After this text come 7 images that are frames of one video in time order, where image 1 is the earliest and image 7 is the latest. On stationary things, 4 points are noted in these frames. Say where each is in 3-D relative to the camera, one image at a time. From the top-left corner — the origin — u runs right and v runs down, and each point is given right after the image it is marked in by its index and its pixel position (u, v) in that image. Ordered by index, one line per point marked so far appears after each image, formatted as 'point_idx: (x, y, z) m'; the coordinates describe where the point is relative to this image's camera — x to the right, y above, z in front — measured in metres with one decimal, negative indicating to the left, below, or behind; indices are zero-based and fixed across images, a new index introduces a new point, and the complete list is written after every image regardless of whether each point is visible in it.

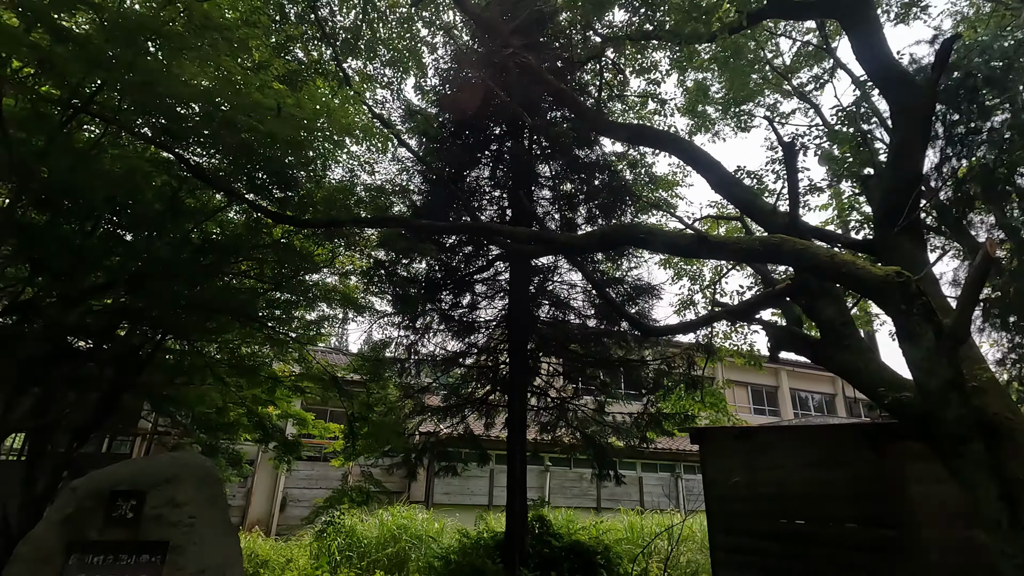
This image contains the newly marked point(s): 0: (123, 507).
0: (-2.1, -1.2, +2.9) m
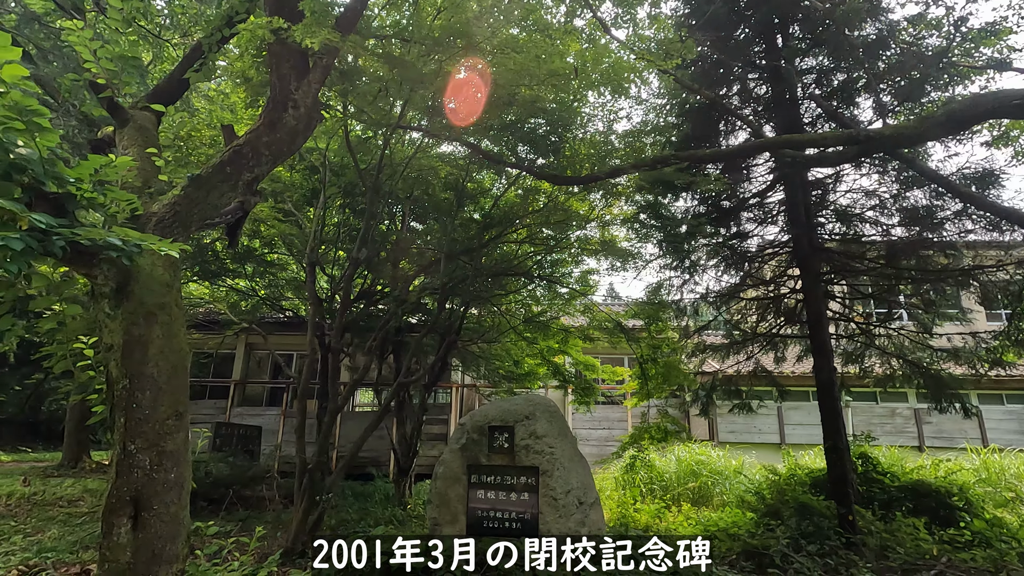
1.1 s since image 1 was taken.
0: (-0.1, -1.0, +3.5) m
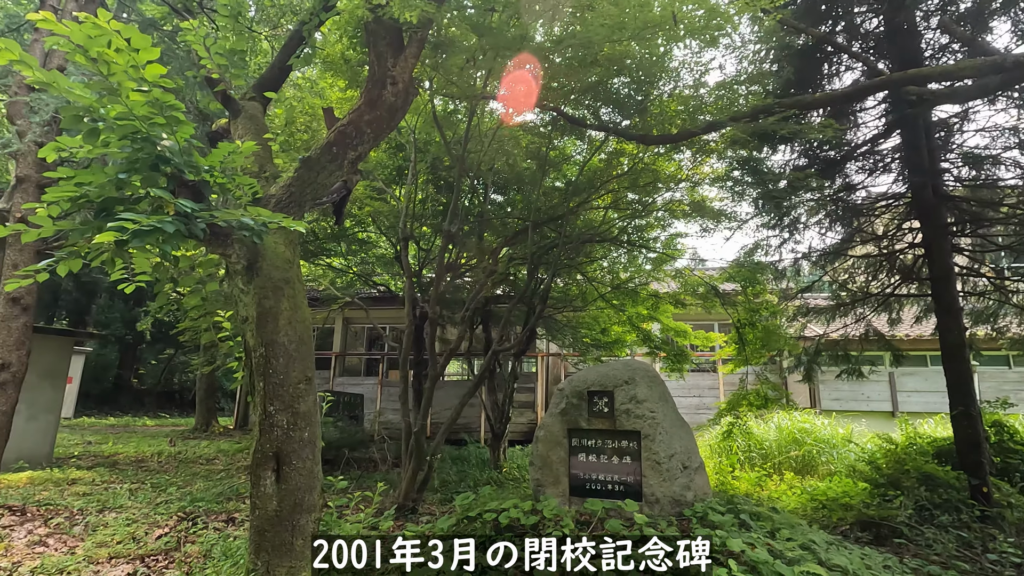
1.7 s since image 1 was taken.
0: (+0.6, -0.8, +3.6) m
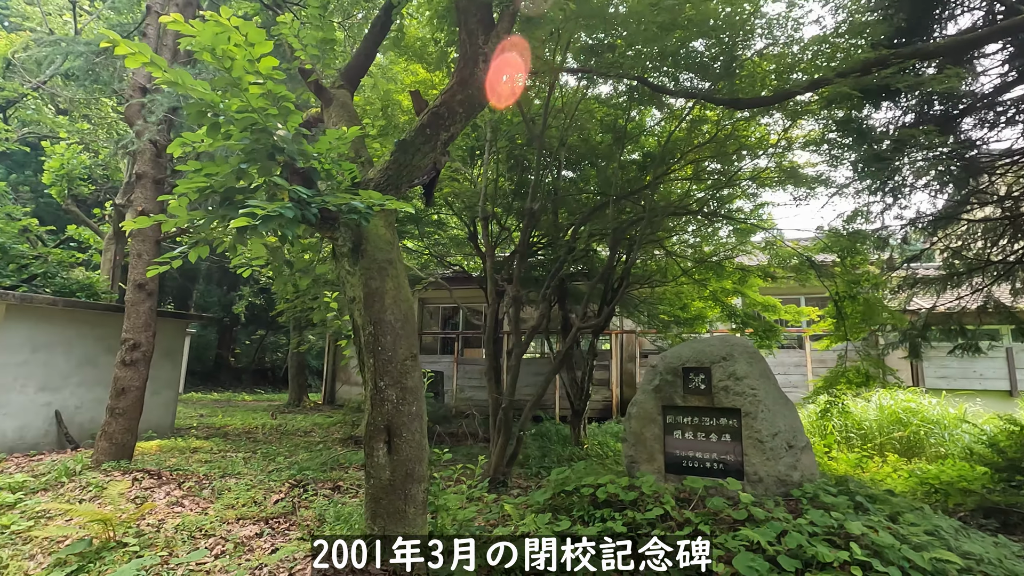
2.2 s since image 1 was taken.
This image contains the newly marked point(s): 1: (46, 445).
0: (+1.2, -0.6, +3.5) m
1: (-5.0, -1.7, +5.8) m
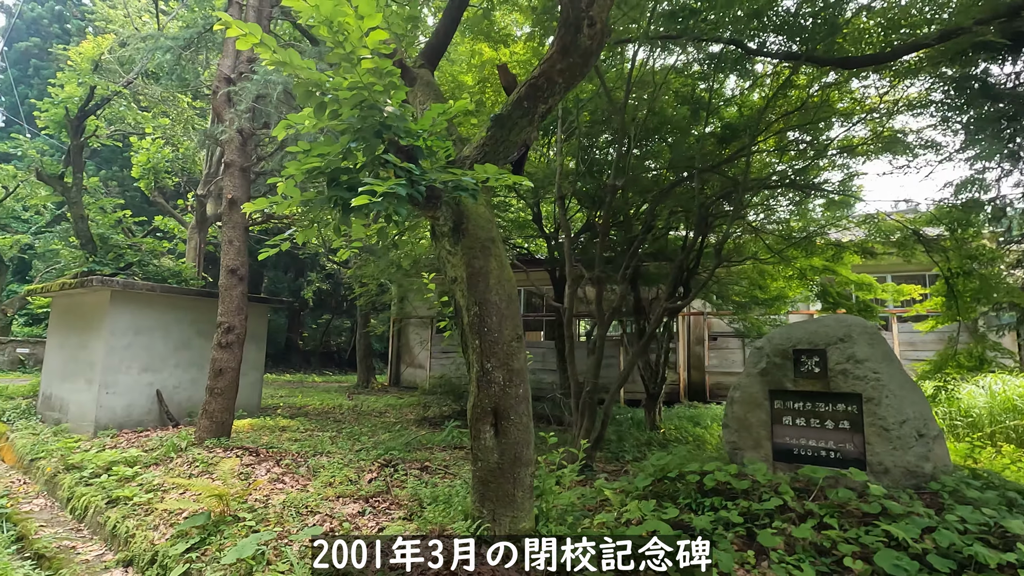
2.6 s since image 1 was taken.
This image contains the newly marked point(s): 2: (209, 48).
0: (+1.8, -0.4, +3.2) m
1: (-4.2, -1.5, +6.2) m
2: (-3.9, +3.1, +6.9) m
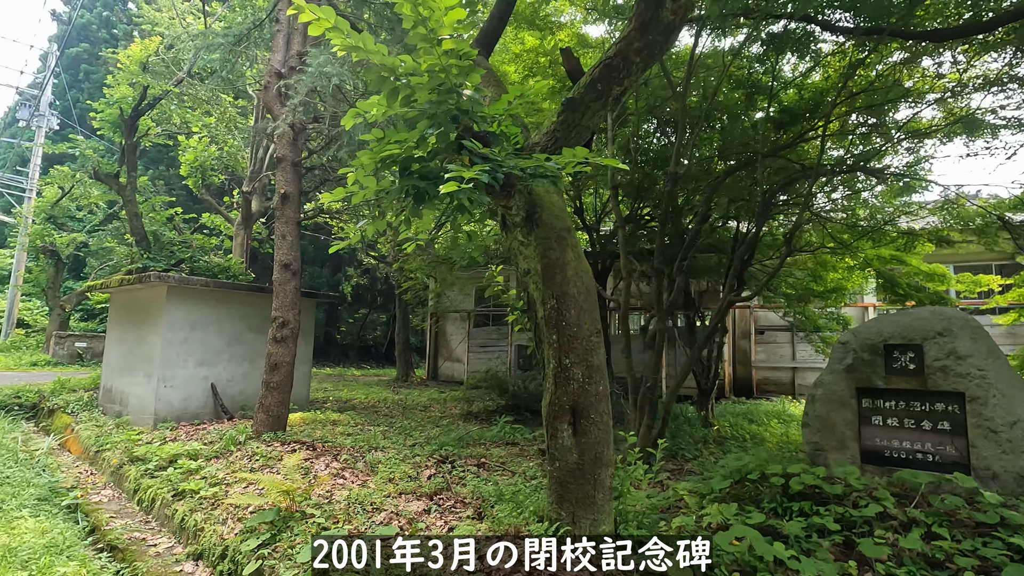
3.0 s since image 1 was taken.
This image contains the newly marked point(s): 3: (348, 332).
0: (+2.2, -0.4, +3.0) m
1: (-3.6, -1.5, +6.3) m
2: (-3.3, +3.2, +6.9) m
3: (-5.9, -1.6, +19.2) m
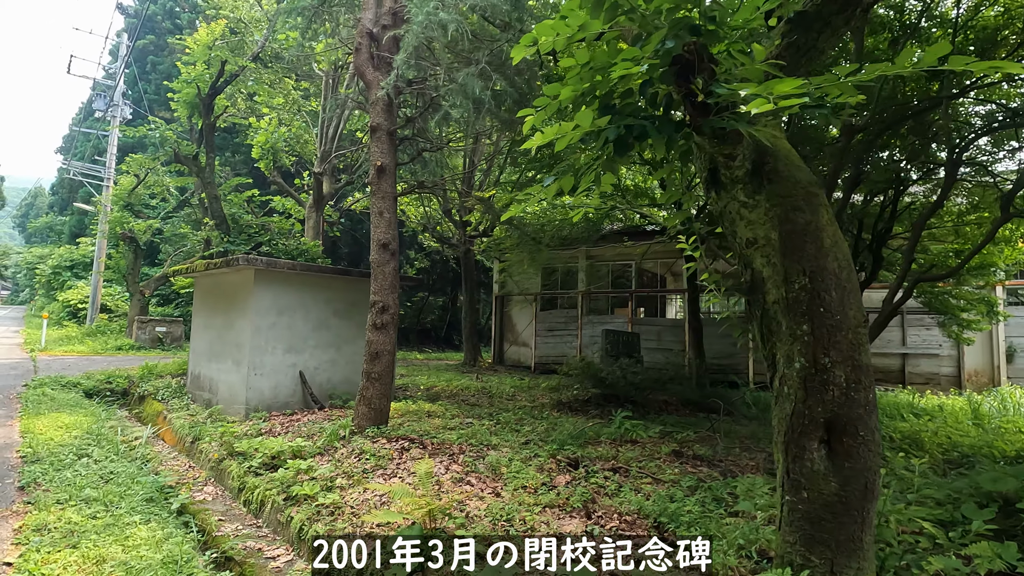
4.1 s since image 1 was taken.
0: (+3.0, -0.3, +2.2) m
1: (-2.4, -1.3, +6.0) m
2: (-2.1, +3.4, +6.5) m
3: (-3.6, -1.0, +19.1) m
